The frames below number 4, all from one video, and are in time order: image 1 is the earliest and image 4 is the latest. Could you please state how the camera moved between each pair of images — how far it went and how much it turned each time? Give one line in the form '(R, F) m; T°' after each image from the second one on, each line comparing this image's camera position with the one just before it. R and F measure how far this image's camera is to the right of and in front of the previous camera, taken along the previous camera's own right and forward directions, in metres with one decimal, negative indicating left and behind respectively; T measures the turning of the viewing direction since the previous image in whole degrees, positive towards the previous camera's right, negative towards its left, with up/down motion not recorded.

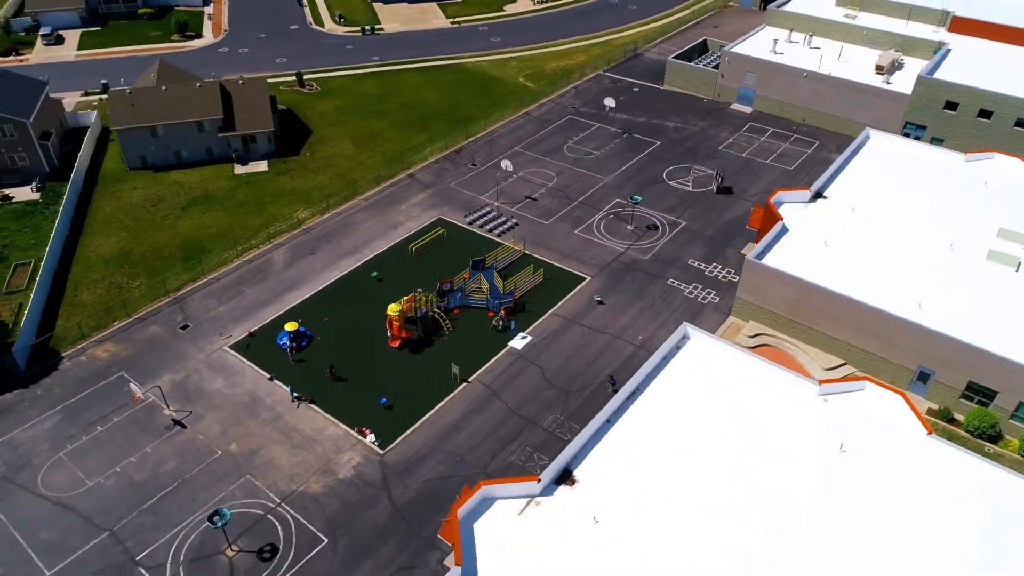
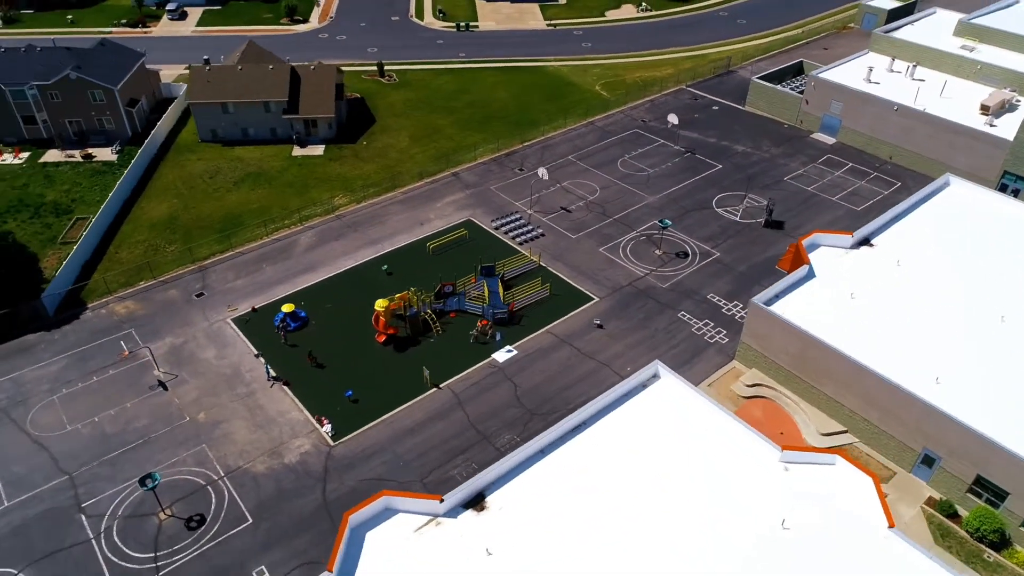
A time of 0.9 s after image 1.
(+7.3, +1.6) m; -10°
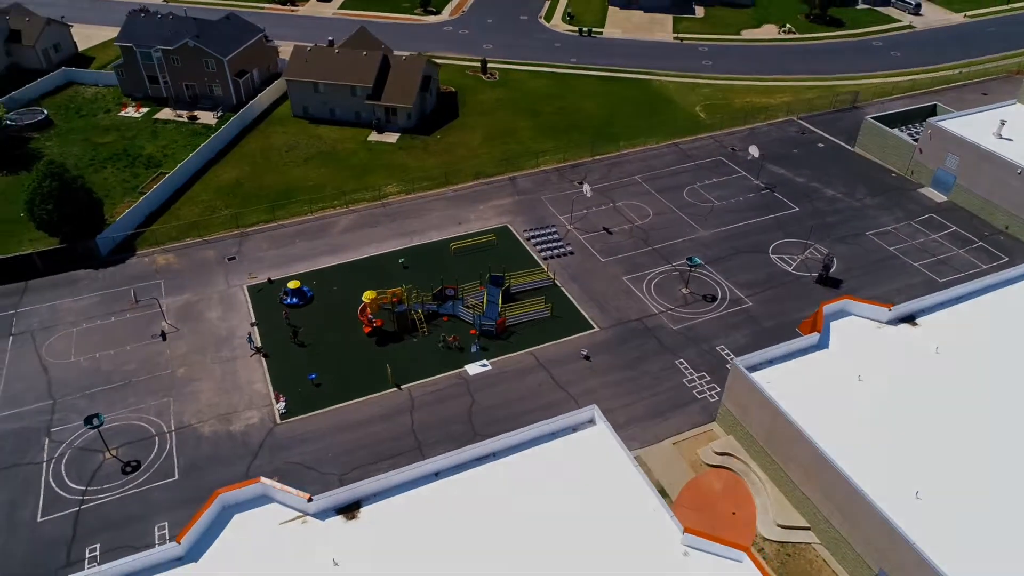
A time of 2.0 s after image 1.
(+9.4, +2.3) m; -13°
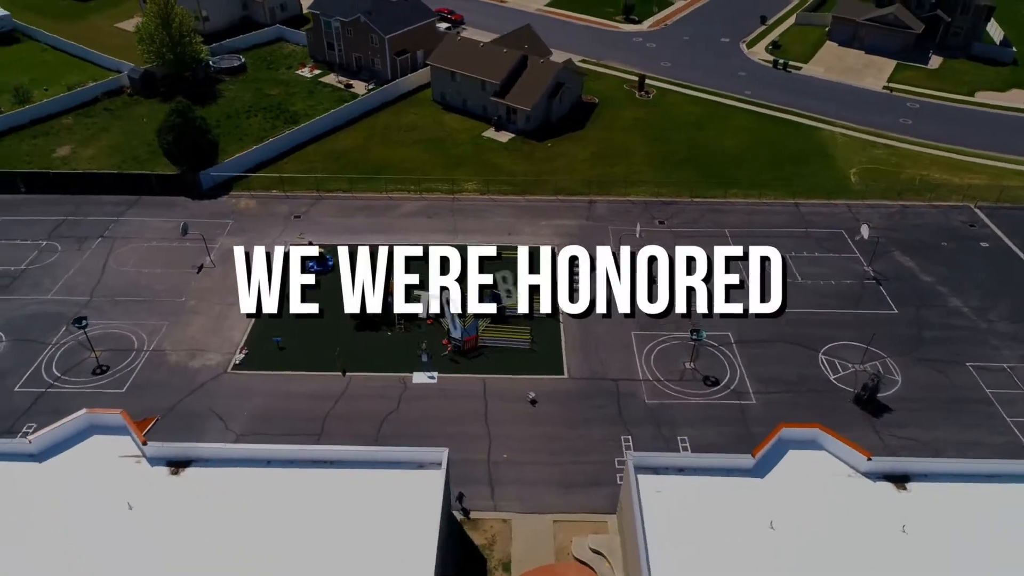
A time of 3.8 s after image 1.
(+14.2, +4.3) m; -19°
